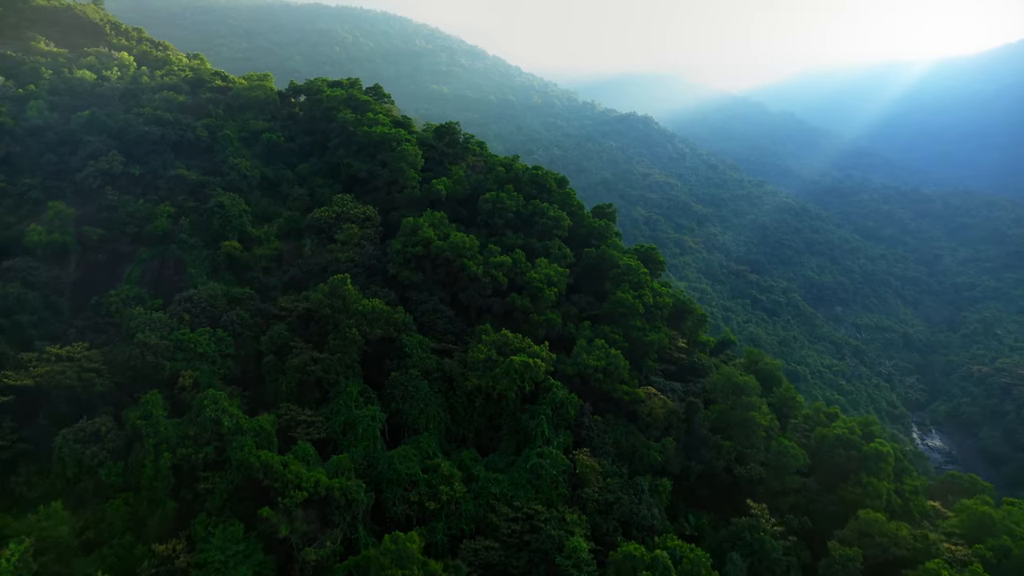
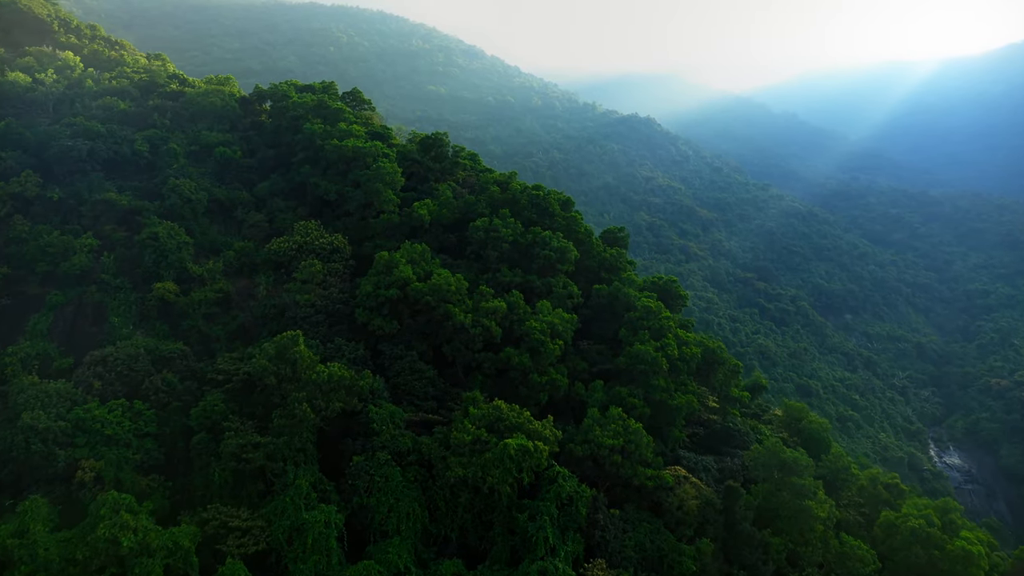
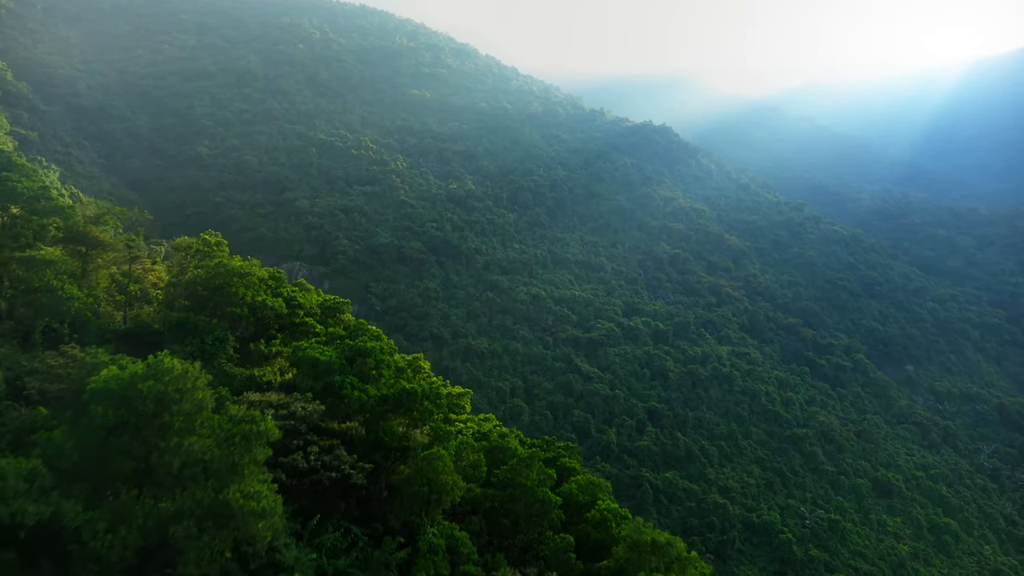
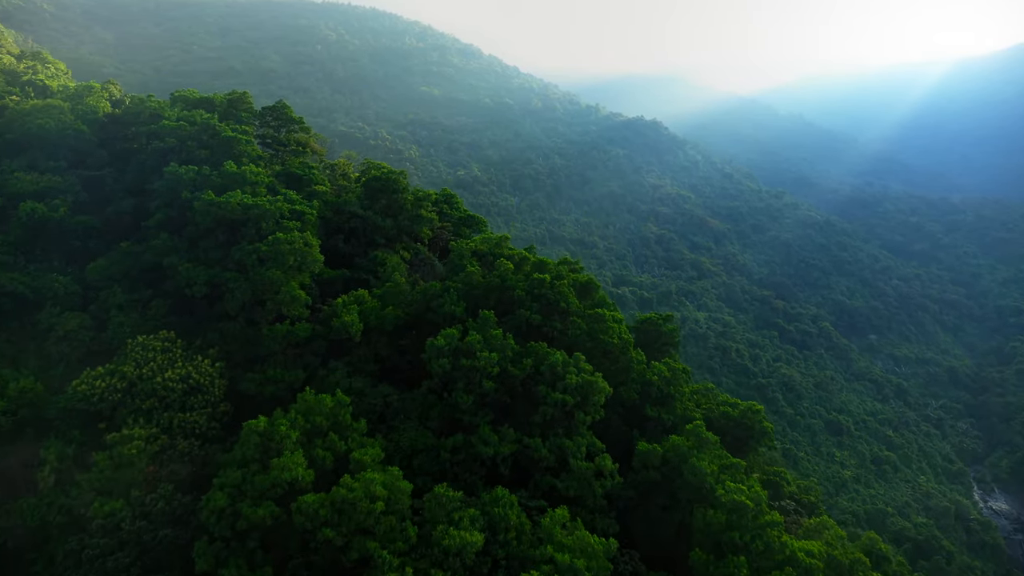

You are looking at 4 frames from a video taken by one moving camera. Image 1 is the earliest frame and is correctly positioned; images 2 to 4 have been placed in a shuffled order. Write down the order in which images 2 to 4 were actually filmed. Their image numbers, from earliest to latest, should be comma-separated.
2, 4, 3
